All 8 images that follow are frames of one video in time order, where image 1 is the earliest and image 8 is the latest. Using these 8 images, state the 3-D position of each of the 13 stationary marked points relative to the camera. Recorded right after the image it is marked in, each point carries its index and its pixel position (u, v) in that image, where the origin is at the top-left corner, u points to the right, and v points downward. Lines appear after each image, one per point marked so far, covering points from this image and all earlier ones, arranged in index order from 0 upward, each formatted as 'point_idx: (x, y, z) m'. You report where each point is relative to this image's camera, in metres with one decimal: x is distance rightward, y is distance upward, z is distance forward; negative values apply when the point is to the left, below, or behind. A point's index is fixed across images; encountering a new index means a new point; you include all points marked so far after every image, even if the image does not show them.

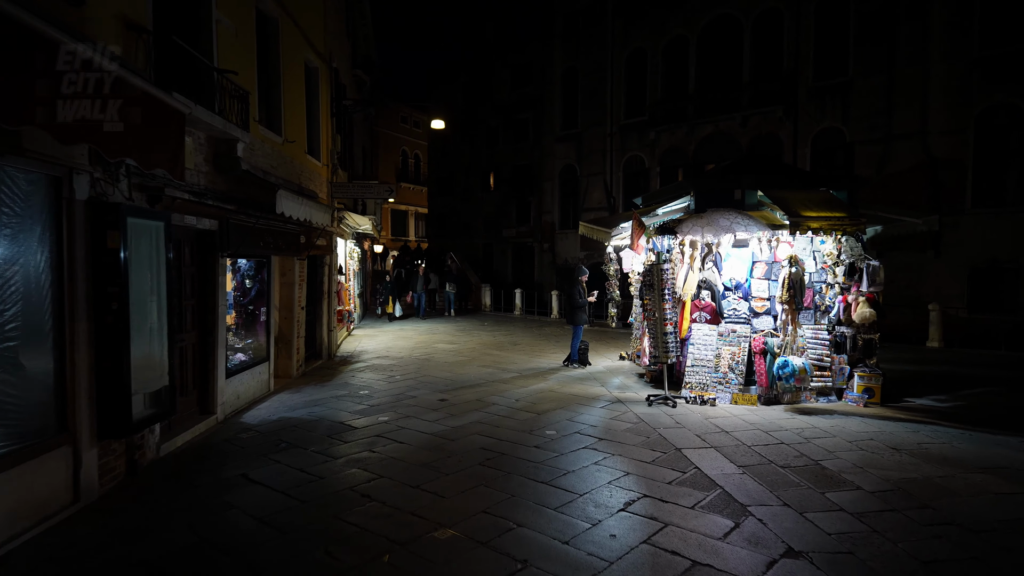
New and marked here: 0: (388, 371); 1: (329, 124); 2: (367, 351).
0: (-2.2, -1.5, +10.3) m
1: (-3.7, +3.3, +12.0) m
2: (-3.1, -1.4, +12.9) m
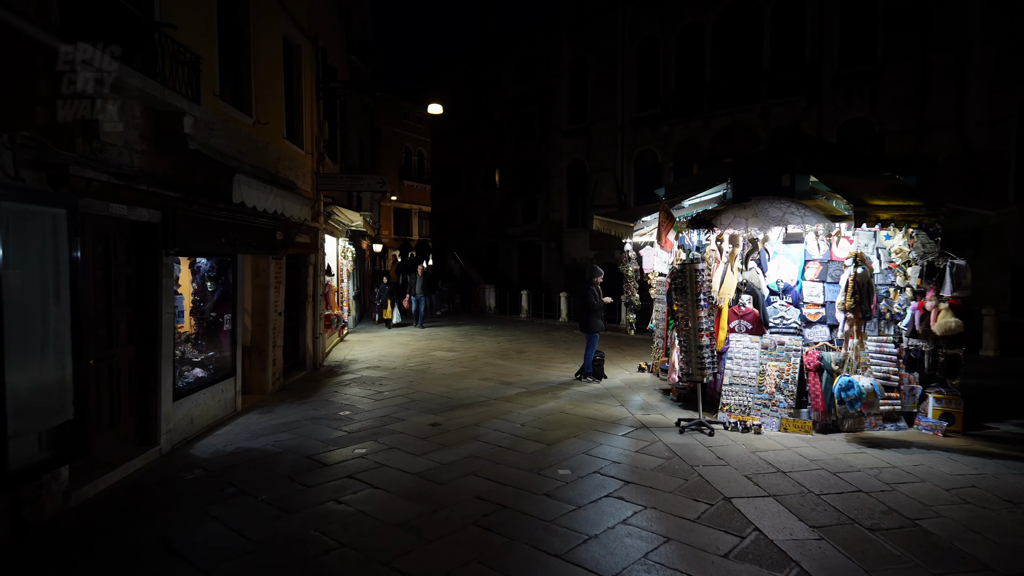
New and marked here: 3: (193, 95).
0: (-2.1, -1.5, +9.1) m
1: (-3.6, +3.3, +10.8) m
2: (-3.0, -1.4, +11.7) m
3: (-3.3, +2.0, +6.1) m
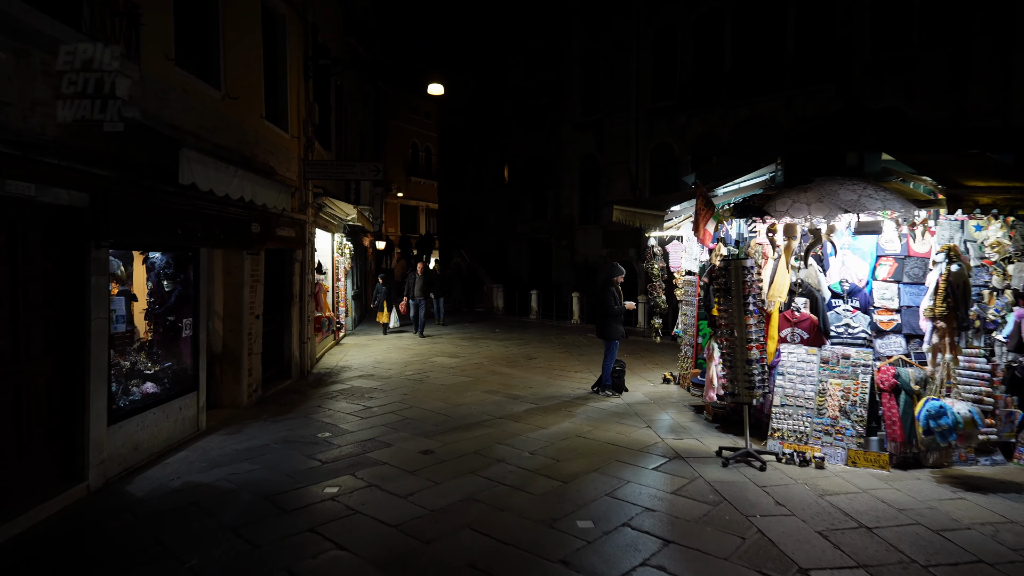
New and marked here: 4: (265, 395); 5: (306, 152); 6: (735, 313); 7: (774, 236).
0: (-2.0, -1.5, +8.1) m
1: (-3.5, +3.3, +9.8) m
2: (-2.9, -1.4, +10.7) m
3: (-3.2, +2.0, +5.0) m
4: (-3.4, -1.5, +8.1) m
5: (-3.5, +2.3, +9.9) m
6: (+2.0, -0.2, +5.4) m
7: (+2.5, +0.5, +5.7) m
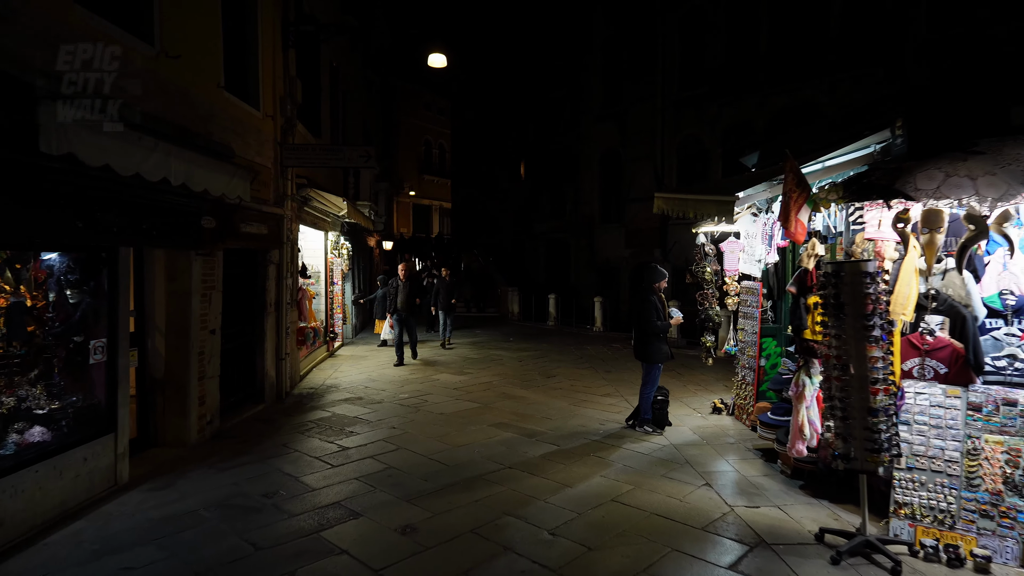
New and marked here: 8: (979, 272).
0: (-1.8, -1.6, +6.5) m
1: (-3.3, +3.2, +8.3) m
2: (-2.6, -1.5, +9.2) m
3: (-3.1, +1.9, +3.5) m
4: (-3.2, -1.6, +6.6) m
5: (-3.2, +2.2, +8.4) m
6: (+2.1, -0.3, +3.7) m
7: (+2.6, +0.4, +4.0) m
8: (+3.0, +0.1, +3.8) m
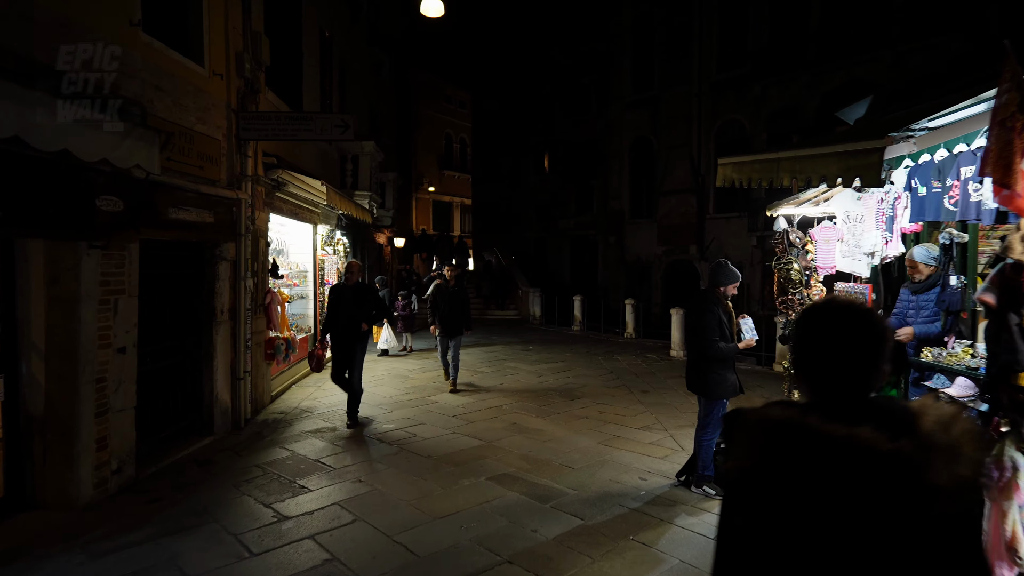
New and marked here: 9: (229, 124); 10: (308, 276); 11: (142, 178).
0: (-1.8, -1.6, +4.9) m
1: (-3.1, +3.2, +6.7) m
2: (-2.5, -1.5, +7.5) m
3: (-3.2, +1.9, +1.9) m
4: (-3.1, -1.6, +5.0) m
5: (-3.1, +2.1, +6.8) m
6: (+2.0, -0.3, +1.9) m
7: (+2.5, +0.4, +2.2) m
8: (+2.9, +0.1, +1.9) m
9: (-3.1, +1.8, +6.5) m
10: (-3.5, +0.2, +10.0) m
11: (-3.0, +0.9, +5.0) m
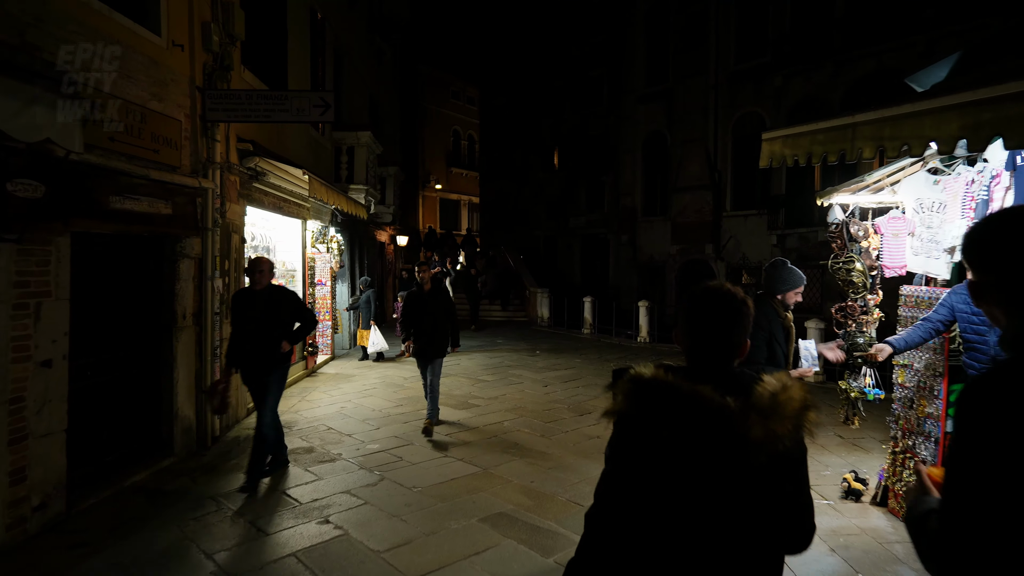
0: (-1.8, -1.6, +4.1) m
1: (-3.1, +3.1, +5.9) m
2: (-2.4, -1.5, +6.8) m
3: (-3.3, +1.8, +1.1) m
4: (-3.2, -1.6, +4.3) m
5: (-3.1, +2.1, +6.0) m
6: (+1.9, -0.4, +1.0) m
7: (+2.5, +0.3, +1.3) m
8: (+2.8, 0.0, +1.0) m
9: (-3.1, +1.8, +5.7) m
10: (-3.4, +0.2, +9.3) m
11: (-3.1, +0.9, +4.2) m
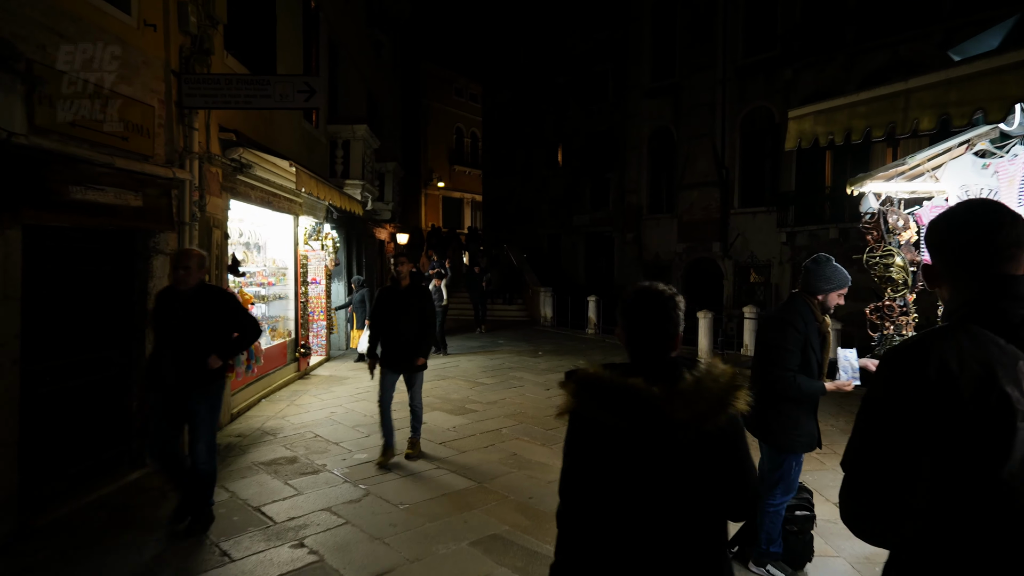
0: (-1.8, -1.6, +3.7) m
1: (-3.1, +3.2, +5.5) m
2: (-2.4, -1.5, +6.4) m
3: (-3.3, +1.9, +0.8) m
4: (-3.2, -1.6, +3.9) m
5: (-3.1, +2.1, +5.6) m
6: (+1.9, -0.4, +0.6) m
7: (+2.4, +0.3, +0.9) m
8: (+2.8, +0.1, +0.6) m
9: (-3.1, +1.8, +5.3) m
10: (-3.4, +0.2, +8.9) m
11: (-3.1, +0.9, +3.8) m
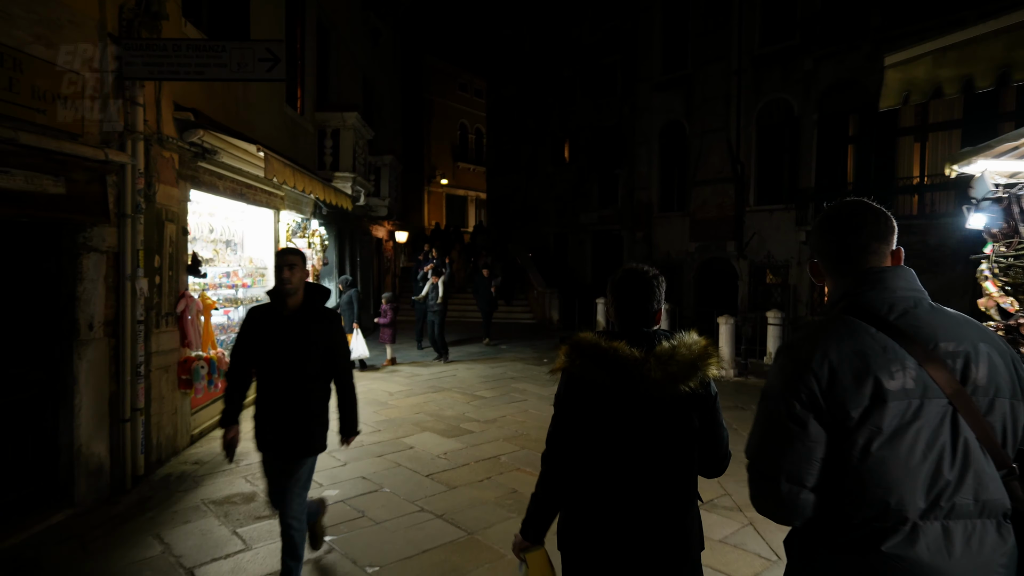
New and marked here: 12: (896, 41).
0: (-1.8, -1.7, +2.8) m
1: (-3.1, +3.1, +4.7) m
2: (-2.4, -1.6, +5.5) m
3: (-3.4, +1.8, -0.1) m
4: (-3.2, -1.6, +3.0) m
5: (-3.1, +2.1, +4.8) m
6: (+1.8, -0.4, -0.3) m
7: (+2.4, +0.3, 0.0) m
8: (+2.7, 0.0, -0.3) m
9: (-3.1, +1.8, +4.5) m
10: (-3.3, +0.2, +8.1) m
11: (-3.1, +0.9, +3.0) m
12: (+9.4, +6.1, +14.4) m
